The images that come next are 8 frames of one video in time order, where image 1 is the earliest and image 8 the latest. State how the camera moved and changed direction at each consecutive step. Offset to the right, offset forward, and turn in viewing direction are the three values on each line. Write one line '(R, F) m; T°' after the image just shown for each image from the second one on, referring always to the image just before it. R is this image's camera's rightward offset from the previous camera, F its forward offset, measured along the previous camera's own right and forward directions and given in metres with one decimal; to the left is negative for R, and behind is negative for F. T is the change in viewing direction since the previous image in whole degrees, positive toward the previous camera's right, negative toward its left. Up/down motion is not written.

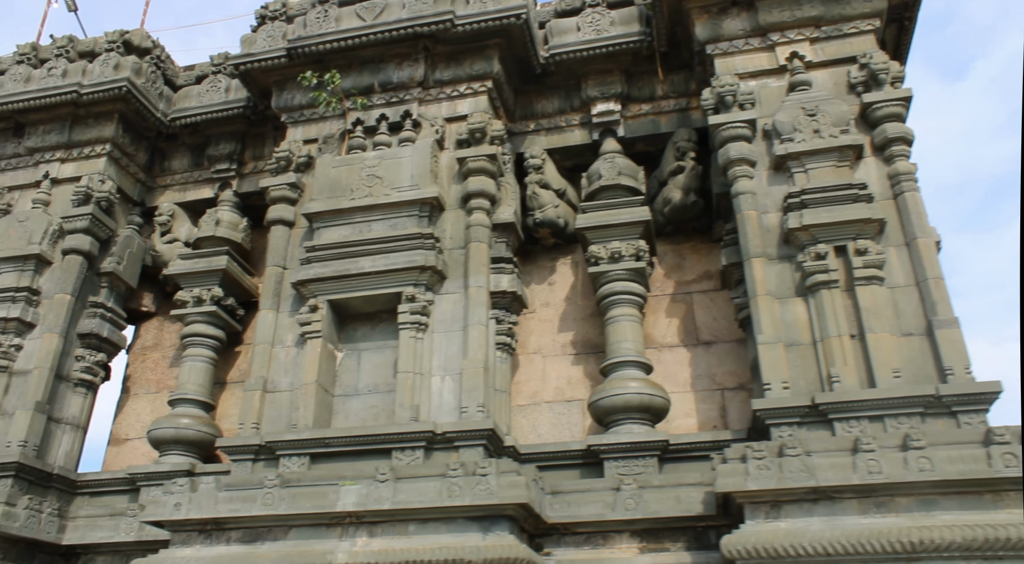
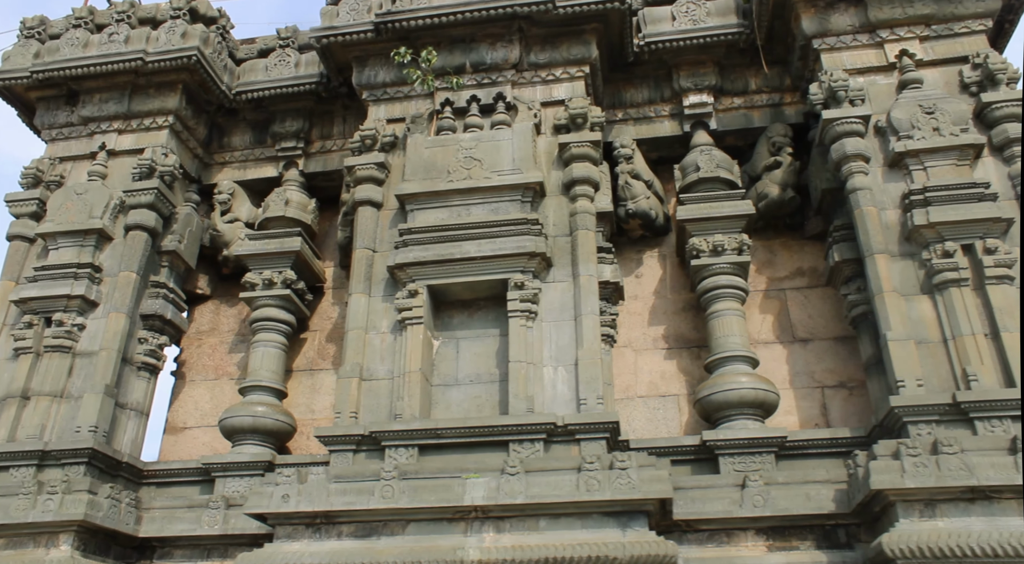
(-1.6, +0.3) m; +4°
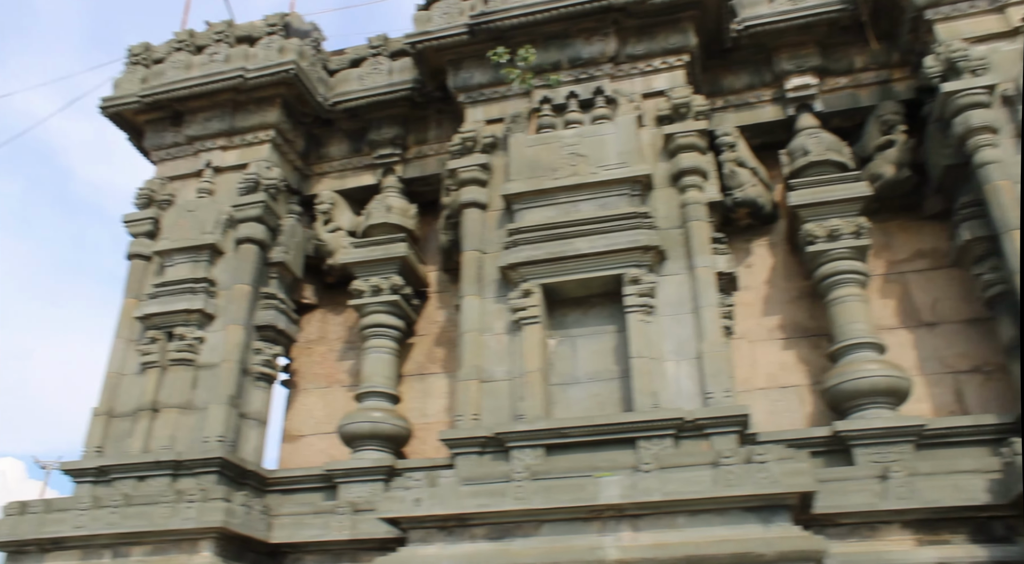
(-0.5, +0.1) m; -4°
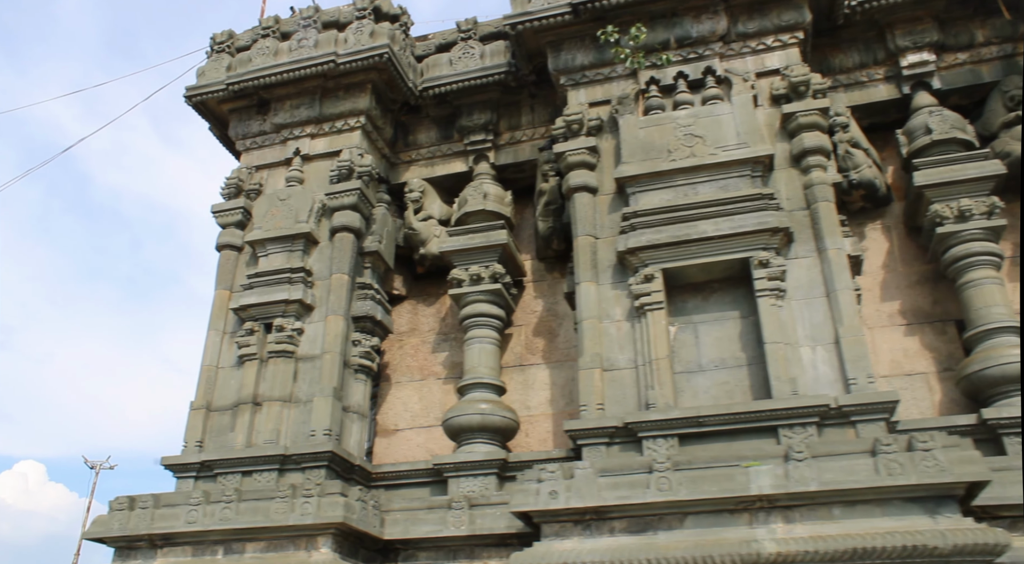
(-1.0, +0.3) m; -1°
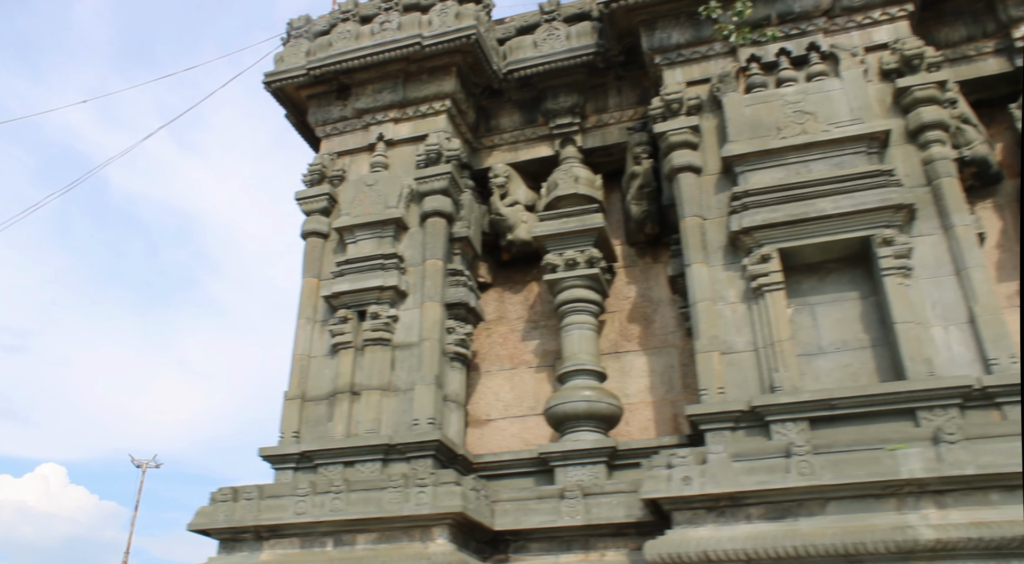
(-1.0, +0.2) m; -1°
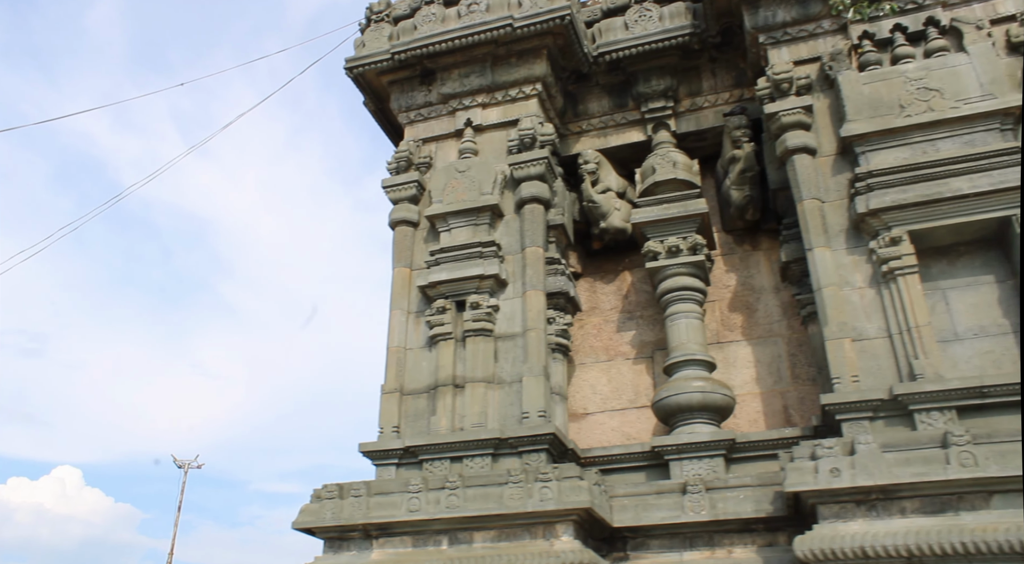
(-1.0, +0.3) m; -1°
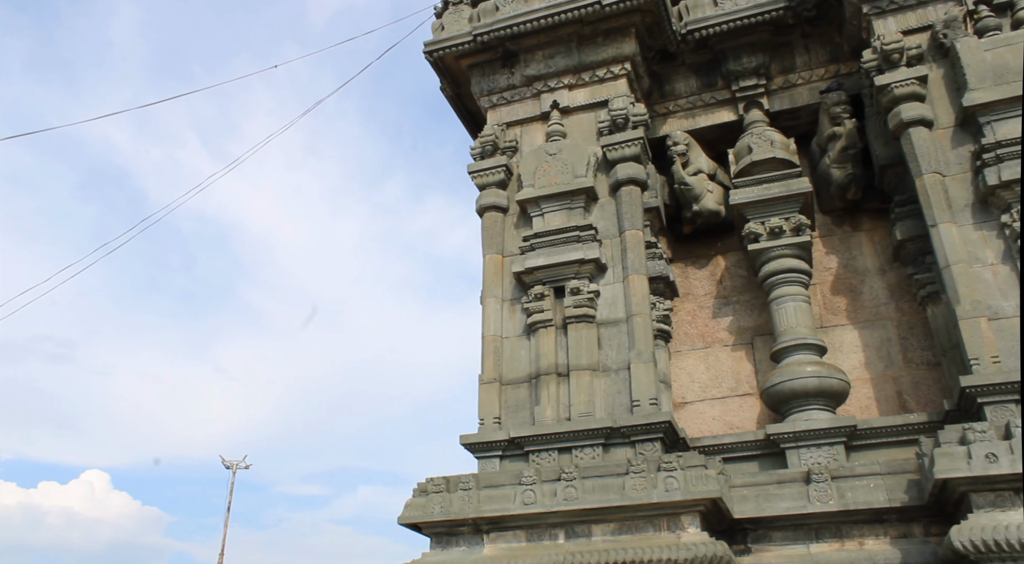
(-0.8, +0.3) m; -1°
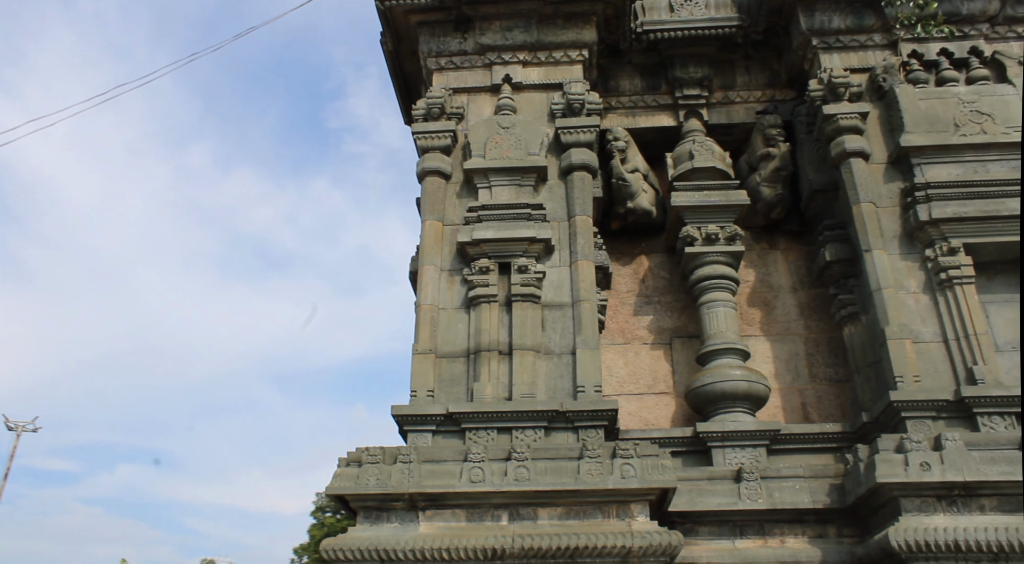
(-1.4, +0.5) m; +14°
